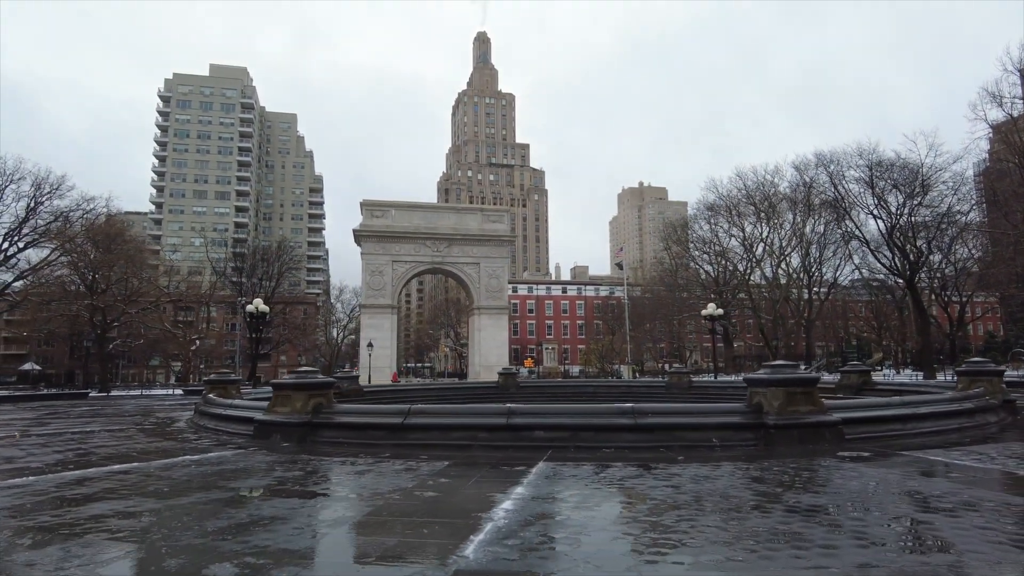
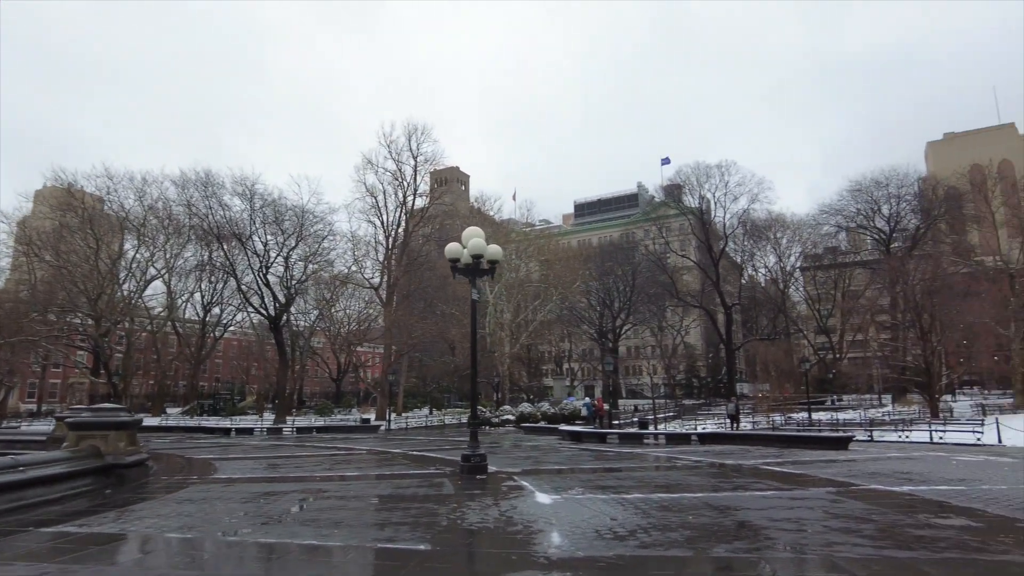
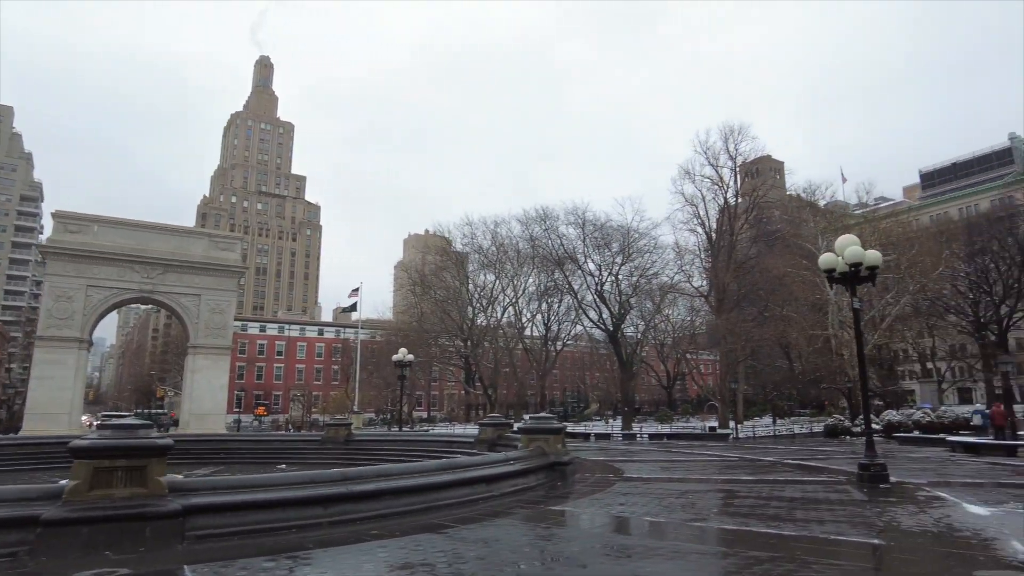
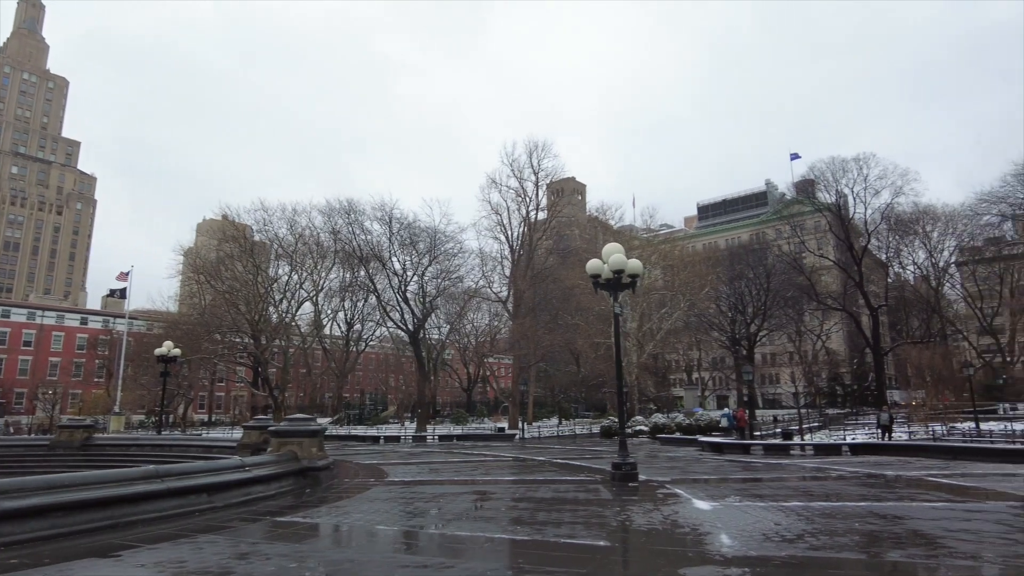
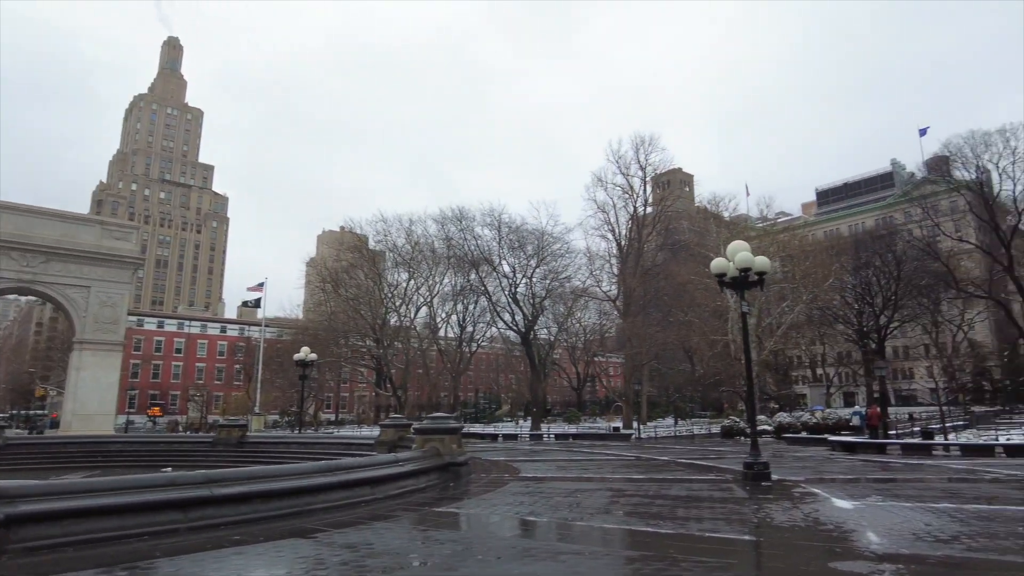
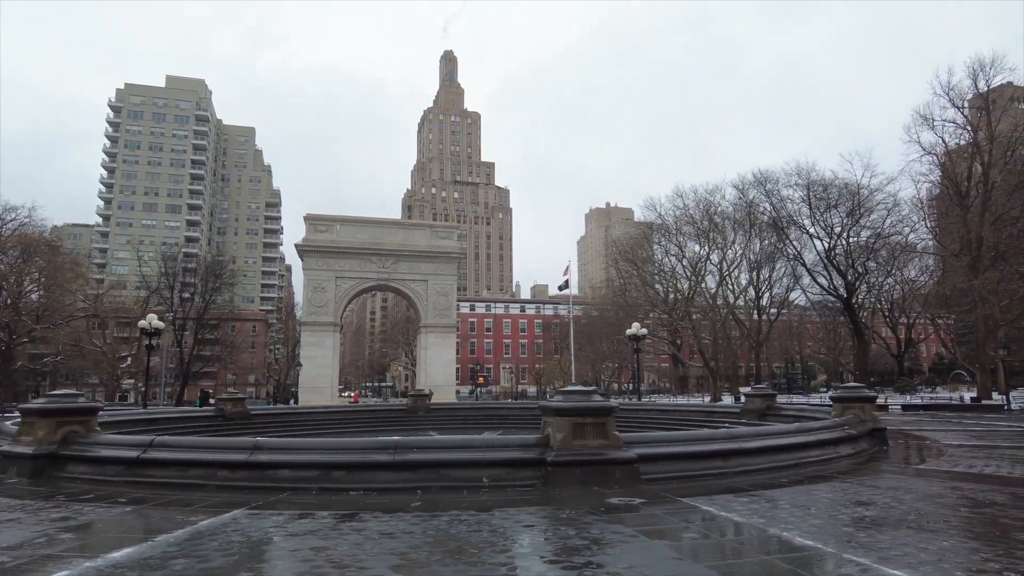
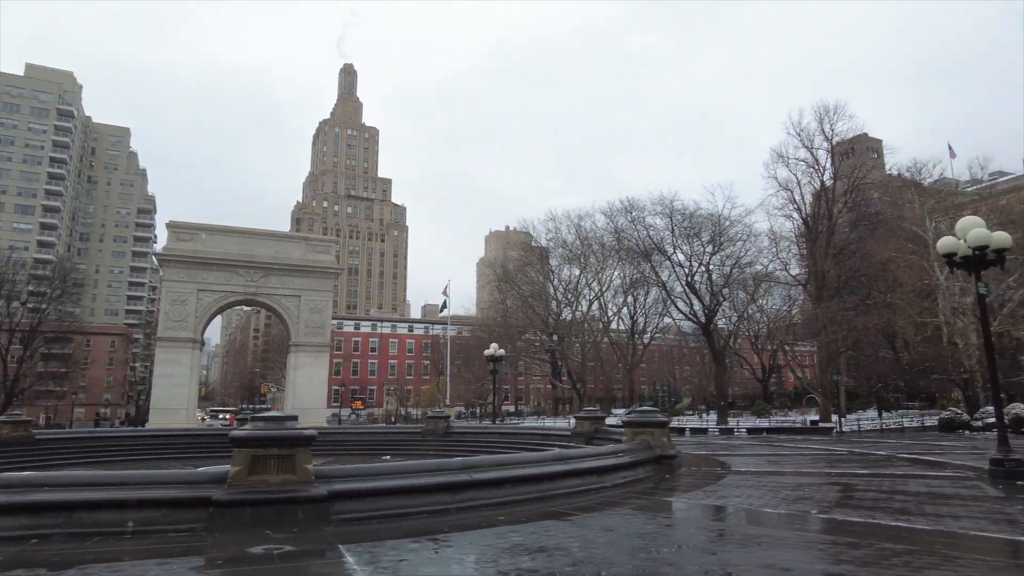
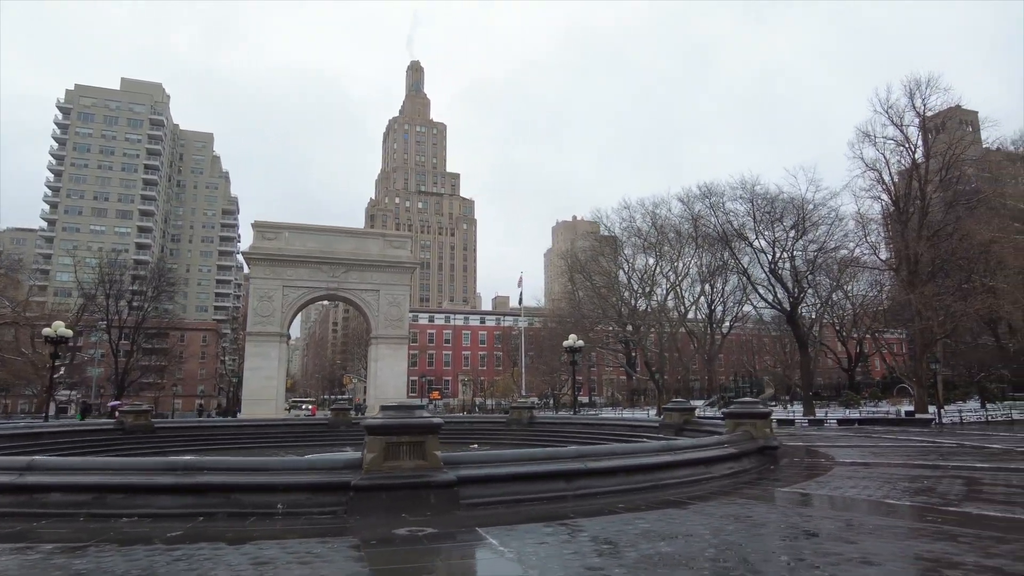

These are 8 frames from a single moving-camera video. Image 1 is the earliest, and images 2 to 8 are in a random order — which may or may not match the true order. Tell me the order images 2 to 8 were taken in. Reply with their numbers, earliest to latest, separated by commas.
6, 8, 7, 3, 5, 4, 2
